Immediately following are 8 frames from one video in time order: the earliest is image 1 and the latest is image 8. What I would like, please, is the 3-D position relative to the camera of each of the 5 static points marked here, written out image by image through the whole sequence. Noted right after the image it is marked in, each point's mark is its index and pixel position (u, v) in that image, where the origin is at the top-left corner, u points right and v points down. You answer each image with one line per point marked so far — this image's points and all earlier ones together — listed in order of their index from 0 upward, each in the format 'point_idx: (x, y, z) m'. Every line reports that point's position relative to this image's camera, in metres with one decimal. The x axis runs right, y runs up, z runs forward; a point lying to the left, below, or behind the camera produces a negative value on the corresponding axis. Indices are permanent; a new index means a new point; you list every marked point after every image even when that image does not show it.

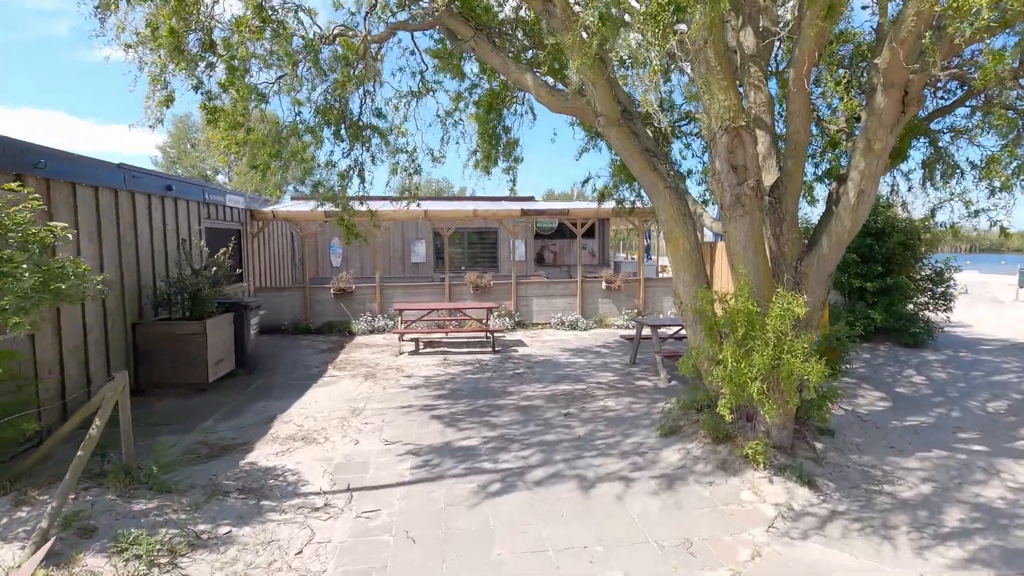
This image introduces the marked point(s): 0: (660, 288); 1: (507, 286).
0: (+3.3, 0.0, +12.0) m
1: (-0.1, 0.0, +11.5) m
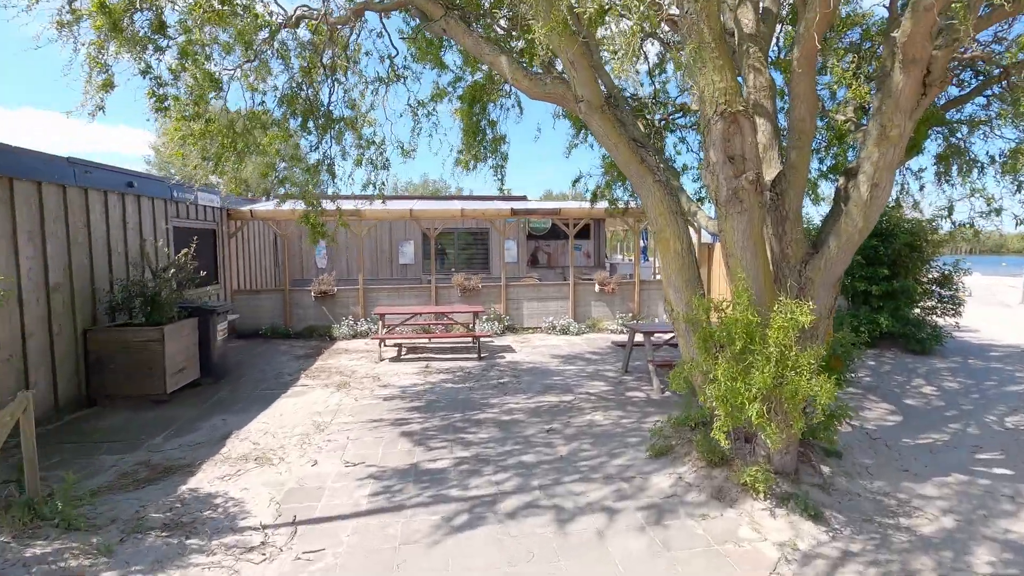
0: (+3.1, -0.1, +11.5) m
1: (-0.3, 0.0, +11.0) m
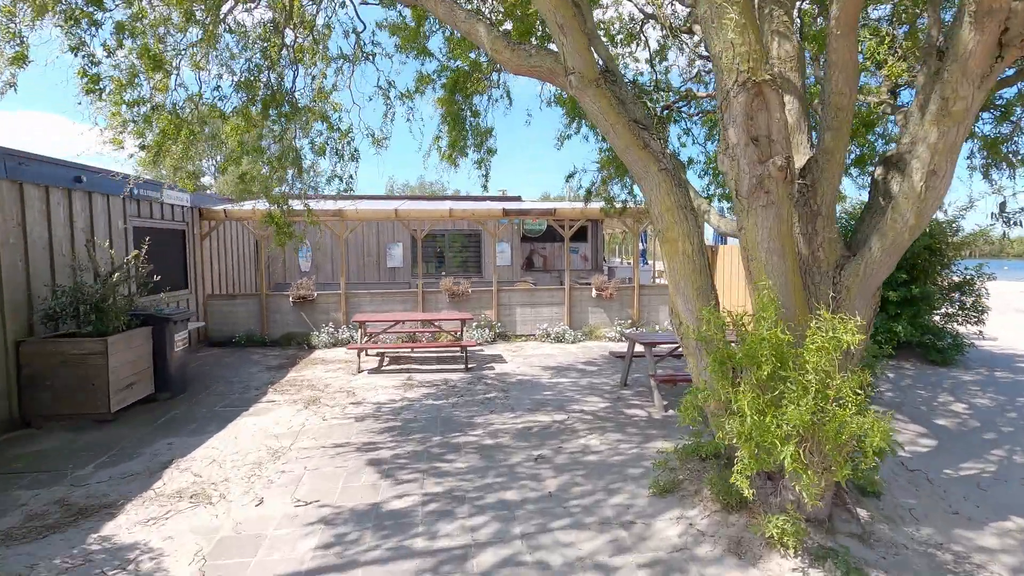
0: (+2.9, -0.2, +10.9) m
1: (-0.5, -0.1, +10.4) m
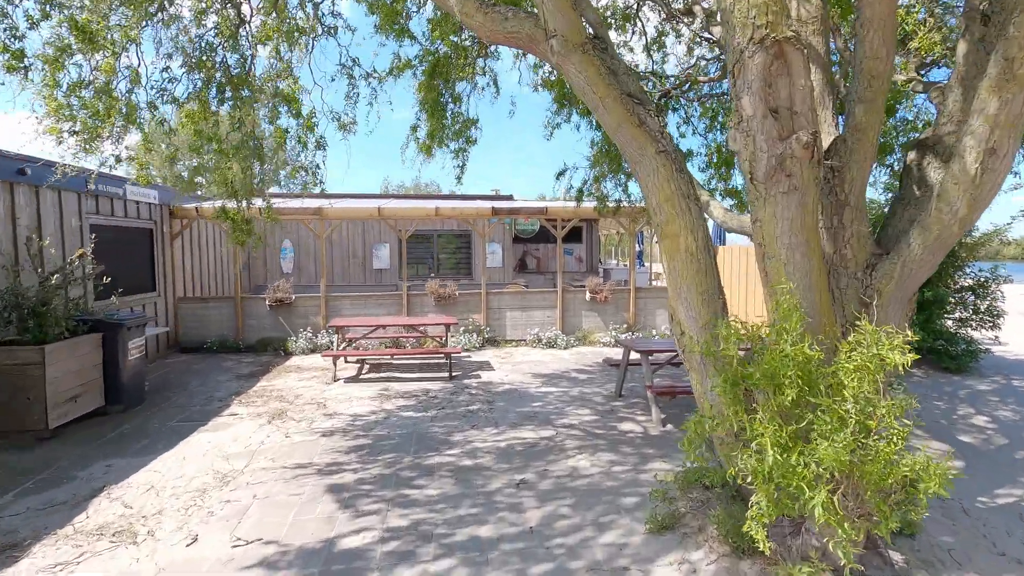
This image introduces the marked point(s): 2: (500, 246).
0: (+2.7, -0.2, +10.4) m
1: (-0.7, -0.2, +9.9) m
2: (-0.3, +1.1, +13.1) m
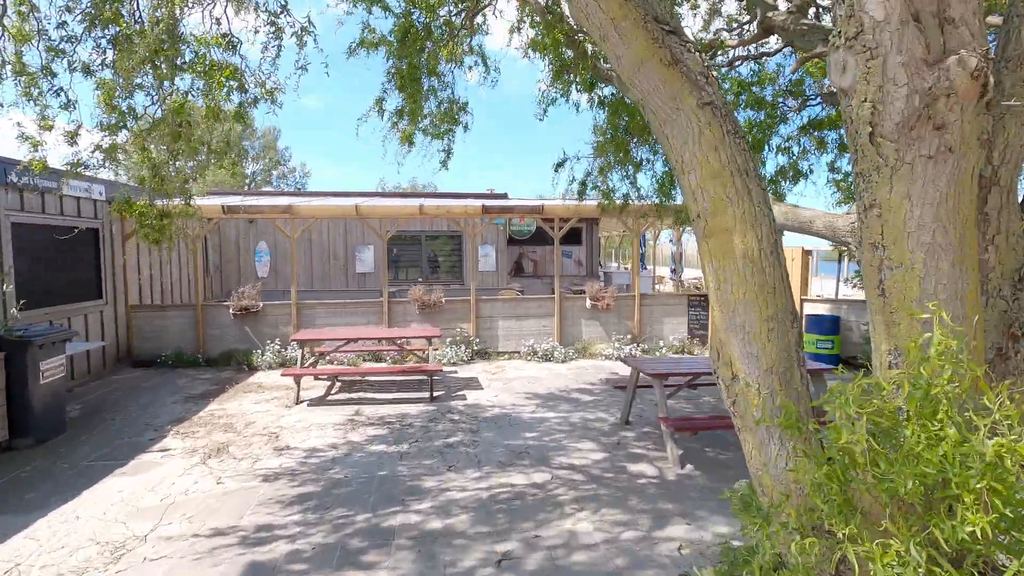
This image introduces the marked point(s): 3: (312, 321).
0: (+2.6, -0.3, +9.5) m
1: (-0.8, -0.3, +8.9) m
2: (-0.4, +0.9, +12.2) m
3: (-3.2, -0.5, +8.6) m
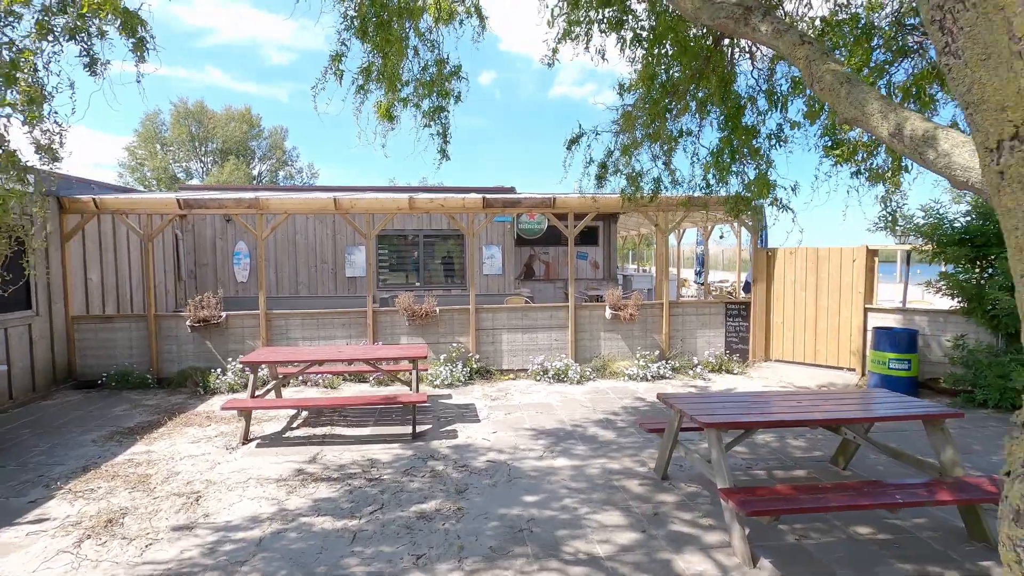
0: (+2.7, -0.4, +8.1) m
1: (-0.7, -0.4, +7.6) m
2: (-0.3, +0.8, +10.9) m
3: (-3.1, -0.6, +7.3) m
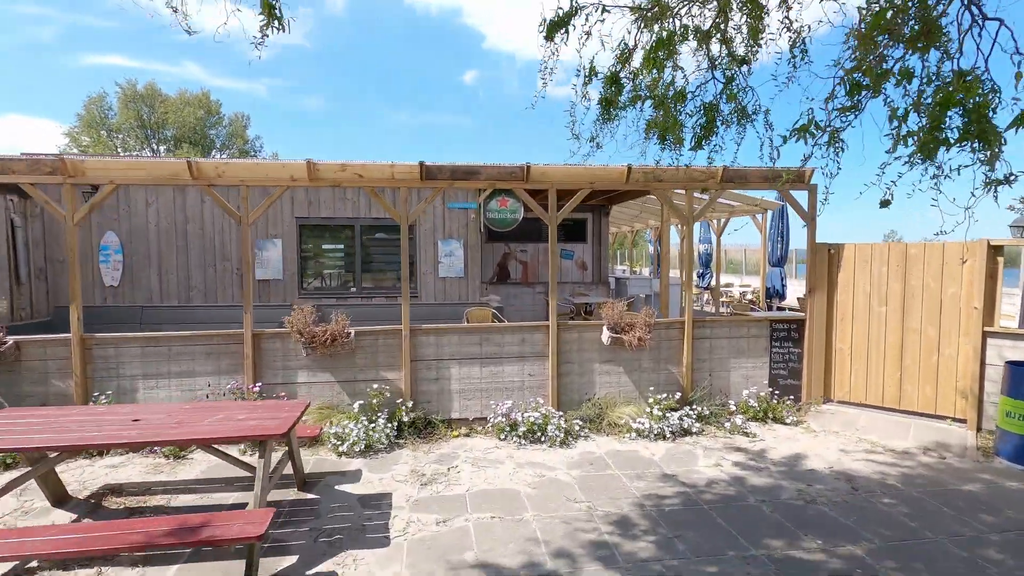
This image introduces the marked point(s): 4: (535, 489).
0: (+2.2, -0.6, +5.6) m
1: (-1.2, -0.5, +5.1) m
2: (-0.8, +0.7, +8.4) m
3: (-3.6, -0.7, +4.7) m
4: (+0.2, -1.5, +4.0) m
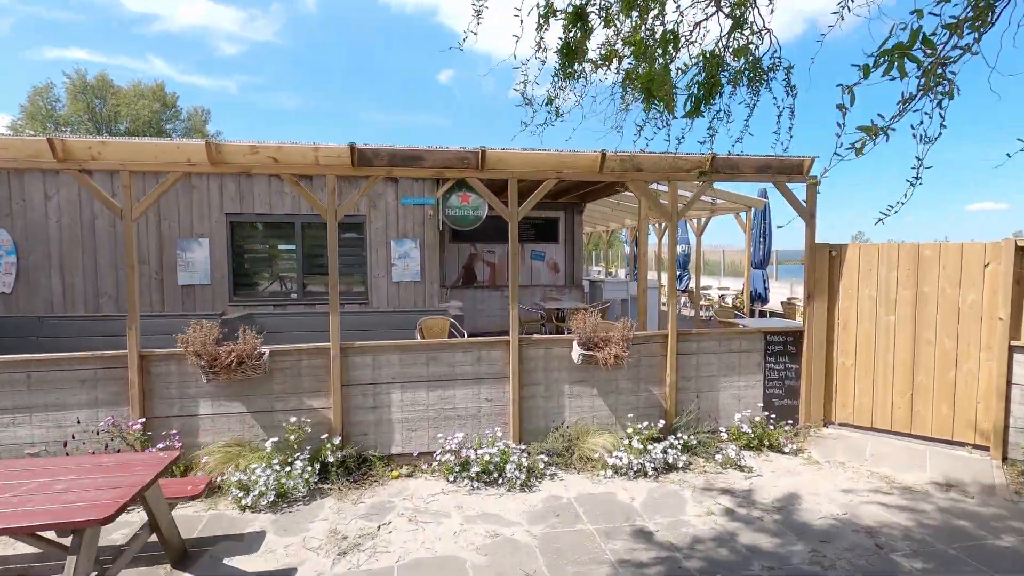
0: (+1.8, -0.6, +4.9) m
1: (-1.6, -0.6, +4.2) m
2: (-1.3, +0.6, +7.5) m
3: (-3.9, -0.8, +3.7) m
4: (-0.2, -1.6, +3.1) m
